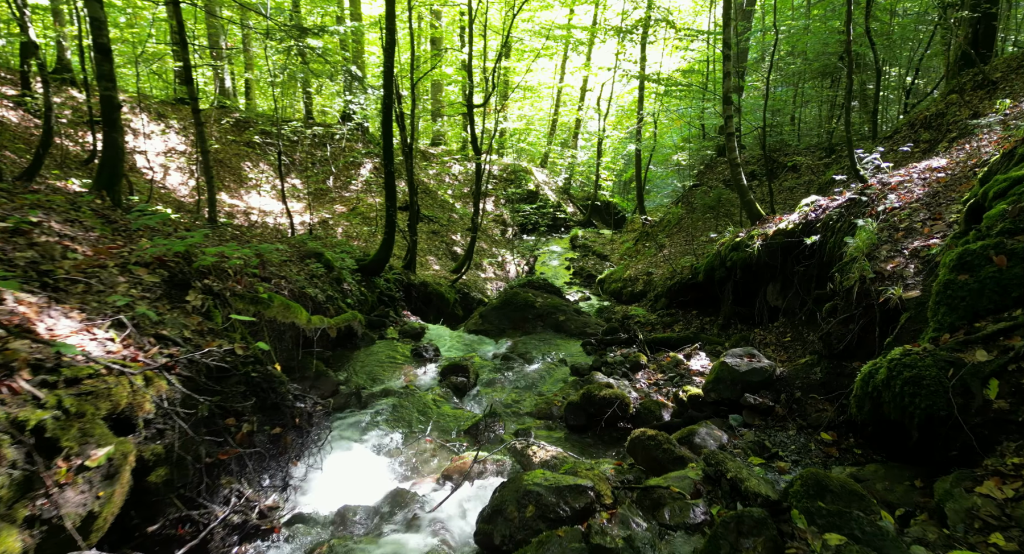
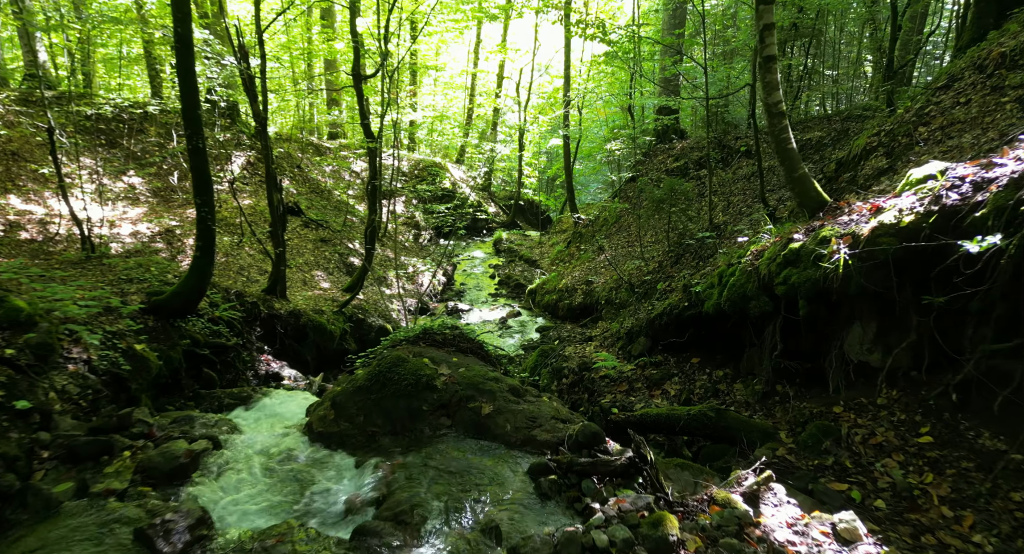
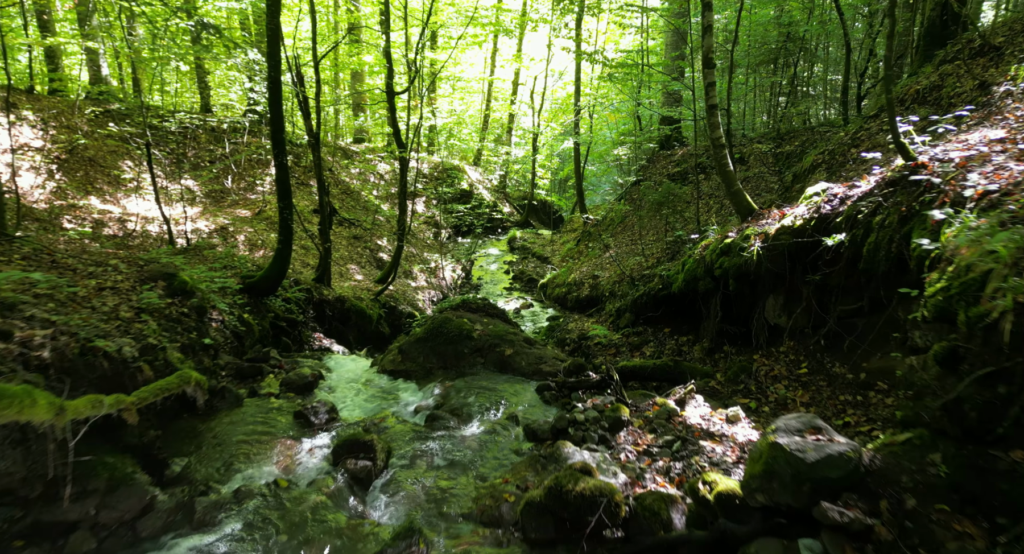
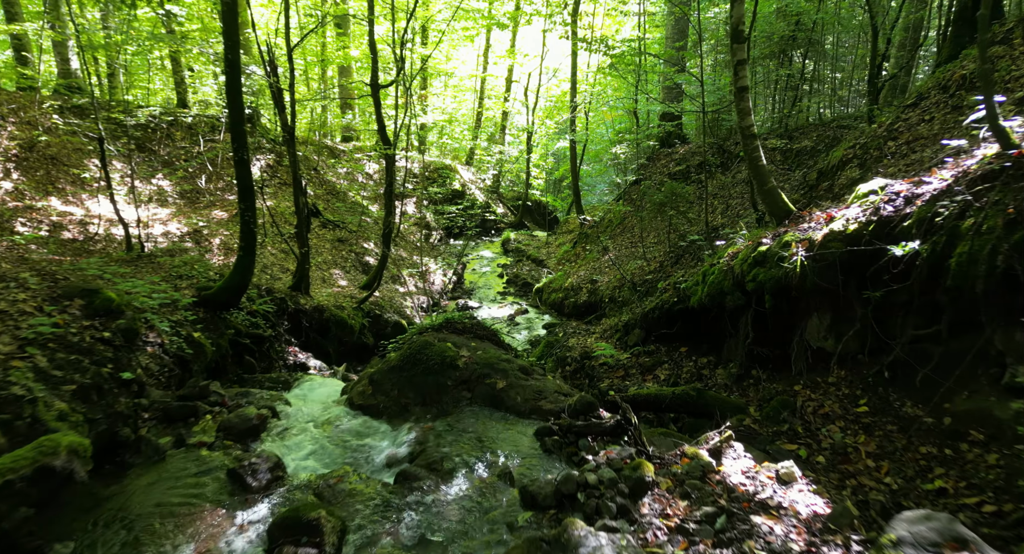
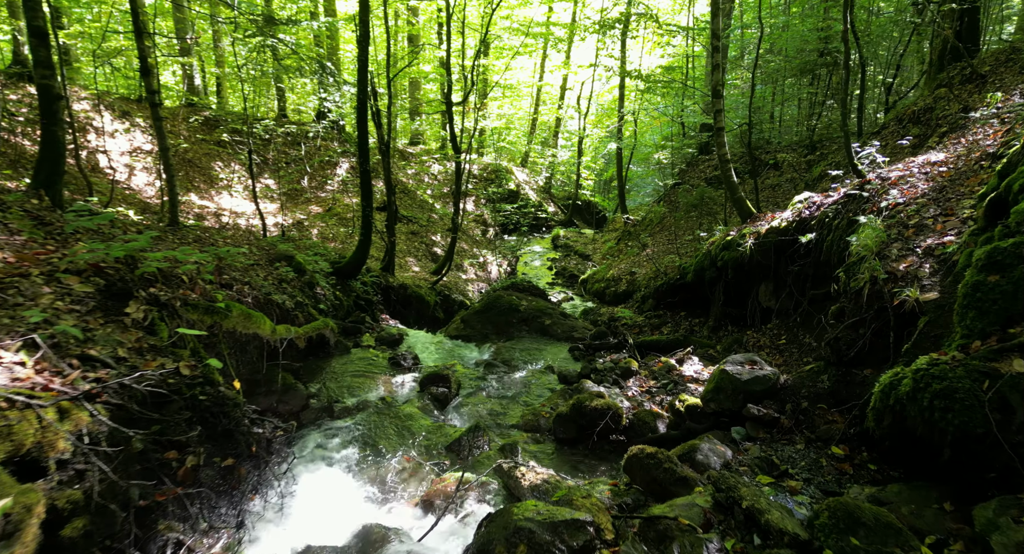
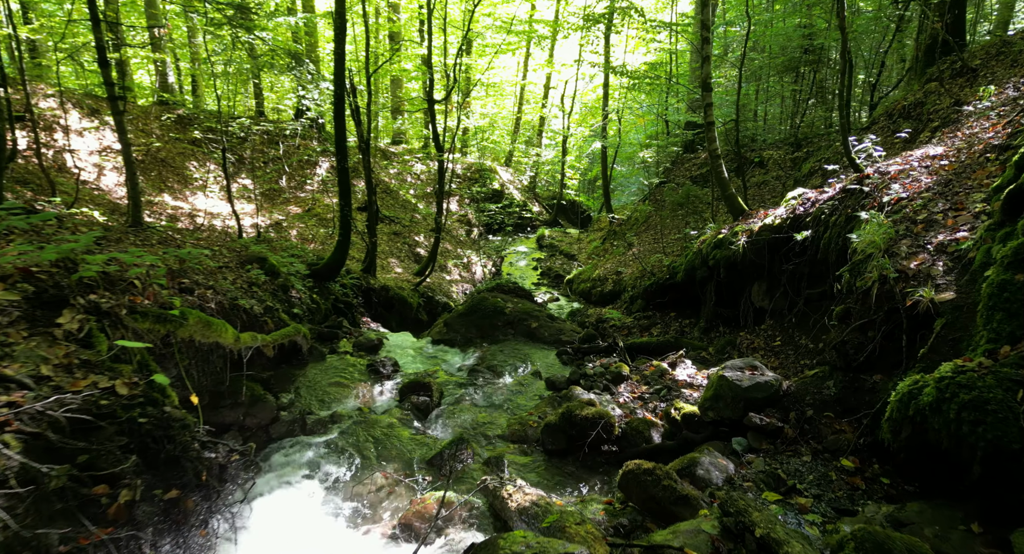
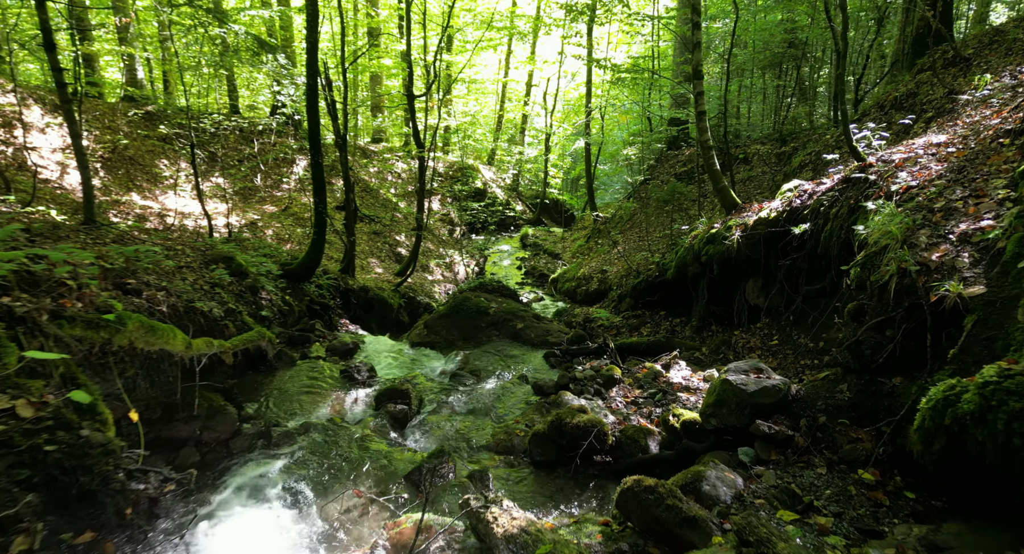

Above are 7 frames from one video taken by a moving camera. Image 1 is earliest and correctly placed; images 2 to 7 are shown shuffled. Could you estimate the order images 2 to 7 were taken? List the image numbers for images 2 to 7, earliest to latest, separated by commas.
5, 6, 7, 3, 4, 2
